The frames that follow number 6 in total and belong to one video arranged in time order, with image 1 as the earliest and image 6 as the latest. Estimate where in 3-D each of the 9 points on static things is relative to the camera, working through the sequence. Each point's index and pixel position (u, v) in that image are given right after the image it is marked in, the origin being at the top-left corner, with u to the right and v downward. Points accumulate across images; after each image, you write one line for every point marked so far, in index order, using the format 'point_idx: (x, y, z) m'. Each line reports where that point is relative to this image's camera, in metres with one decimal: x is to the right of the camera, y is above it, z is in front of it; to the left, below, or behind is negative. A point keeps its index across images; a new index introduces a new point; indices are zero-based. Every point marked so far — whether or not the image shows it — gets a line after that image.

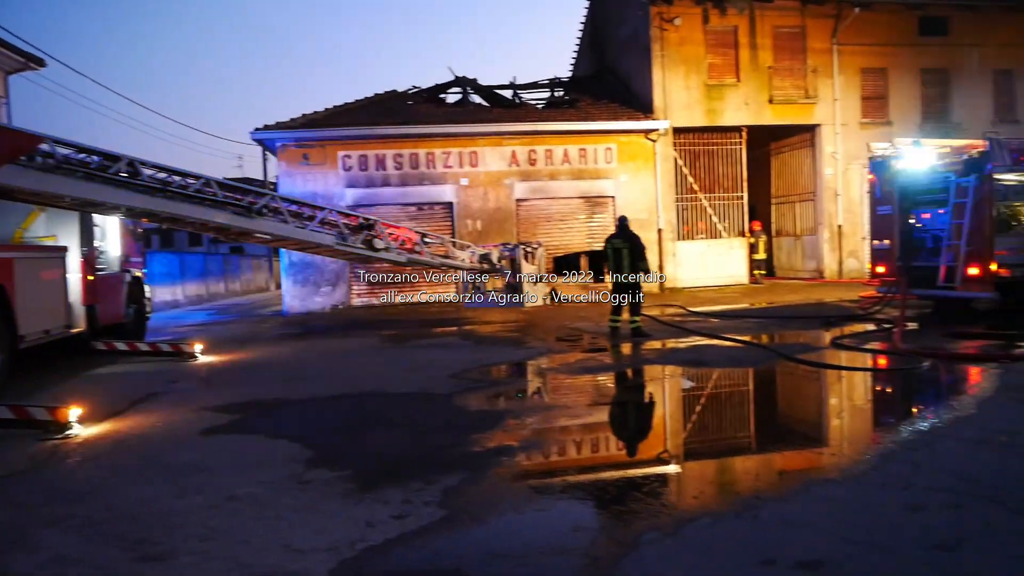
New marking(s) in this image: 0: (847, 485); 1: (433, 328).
0: (+1.7, -1.0, +3.9) m
1: (-1.5, -0.8, +15.0) m
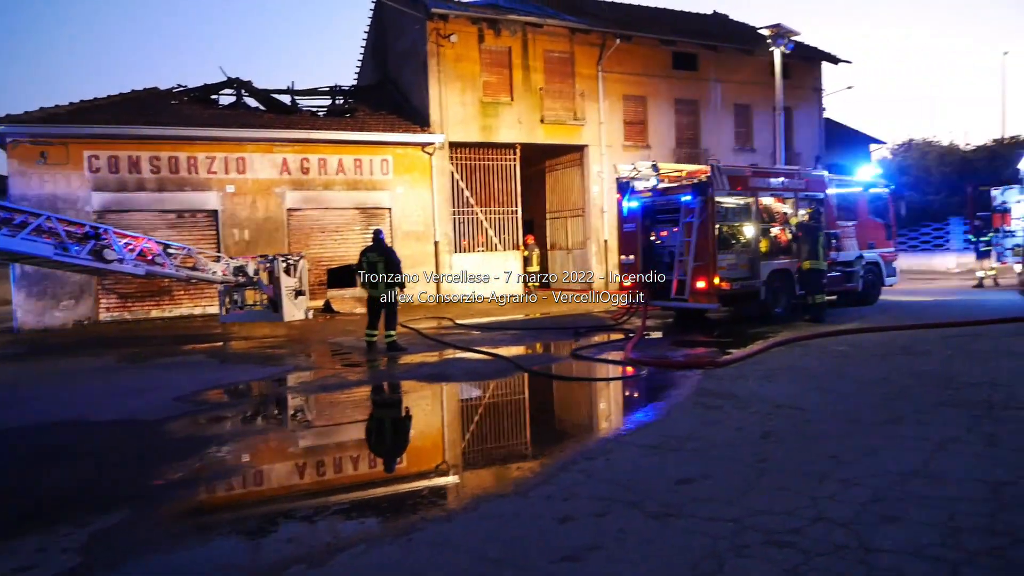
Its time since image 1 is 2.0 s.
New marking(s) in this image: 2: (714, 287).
0: (0.0, -1.1, +4.0) m
1: (-5.8, -1.0, +13.9) m
2: (+3.2, 0.0, +12.7) m
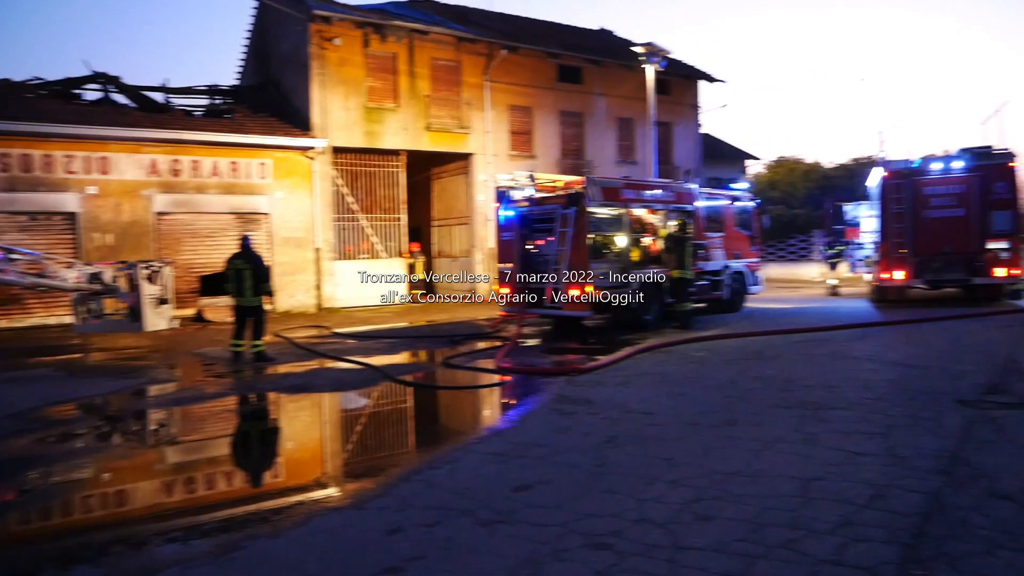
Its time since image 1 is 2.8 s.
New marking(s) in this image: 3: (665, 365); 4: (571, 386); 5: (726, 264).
0: (-0.8, -1.1, +4.0) m
1: (-7.9, -1.1, +13.0) m
2: (+1.2, -0.1, +13.0) m
3: (+1.7, -0.9, +8.9) m
4: (+0.6, -1.0, +7.8) m
5: (+4.5, +0.5, +16.6) m
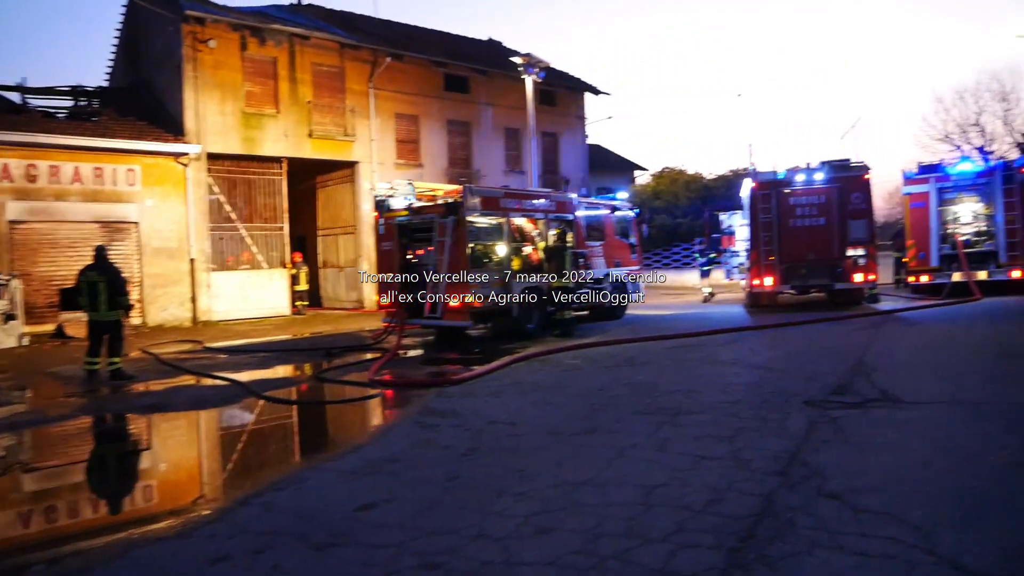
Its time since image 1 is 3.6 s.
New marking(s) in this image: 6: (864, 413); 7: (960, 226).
0: (-1.6, -1.2, +3.7) m
1: (-9.8, -1.4, +11.7) m
2: (-0.8, -0.3, +12.9) m
3: (+0.3, -1.0, +9.0) m
4: (-0.7, -1.1, +7.7) m
5: (+2.0, +0.3, +16.9) m
6: (+2.6, -0.9, +5.9) m
7: (+11.0, +1.5, +19.2) m
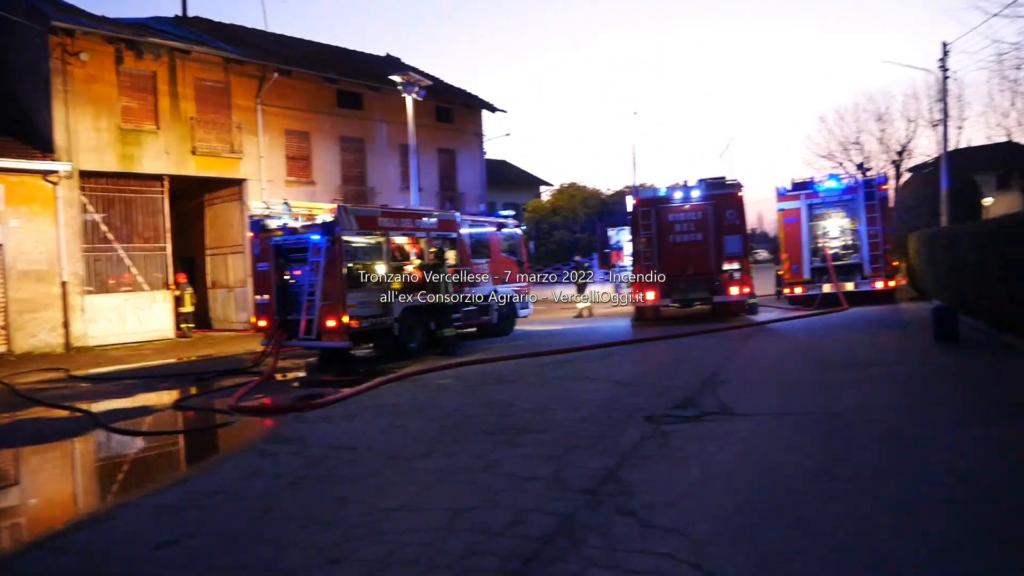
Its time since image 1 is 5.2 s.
0: (-2.5, -1.4, +3.5) m
1: (-11.6, -1.8, +10.5) m
2: (-2.7, -0.6, +12.7) m
3: (-1.2, -1.2, +8.9) m
4: (-2.1, -1.3, +7.6) m
5: (-0.4, 0.0, +17.0) m
6: (+1.4, -1.1, +6.1) m
7: (+8.2, +1.3, +20.4) m
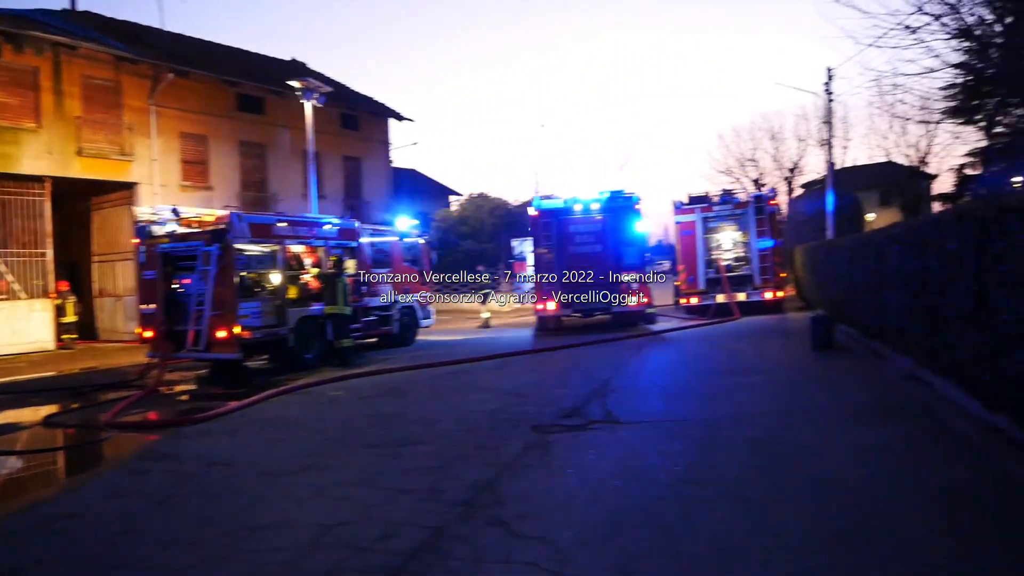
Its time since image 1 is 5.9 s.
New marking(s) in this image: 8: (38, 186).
0: (-3.1, -1.4, +3.2) m
1: (-12.9, -1.9, +9.1) m
2: (-4.4, -0.7, +12.3) m
3: (-2.4, -1.3, +8.7) m
4: (-3.1, -1.4, +7.3) m
5: (-2.5, -0.2, +16.9) m
6: (+0.5, -1.2, +6.2) m
7: (+5.6, +1.0, +21.2) m
8: (-12.2, +2.6, +20.1) m
